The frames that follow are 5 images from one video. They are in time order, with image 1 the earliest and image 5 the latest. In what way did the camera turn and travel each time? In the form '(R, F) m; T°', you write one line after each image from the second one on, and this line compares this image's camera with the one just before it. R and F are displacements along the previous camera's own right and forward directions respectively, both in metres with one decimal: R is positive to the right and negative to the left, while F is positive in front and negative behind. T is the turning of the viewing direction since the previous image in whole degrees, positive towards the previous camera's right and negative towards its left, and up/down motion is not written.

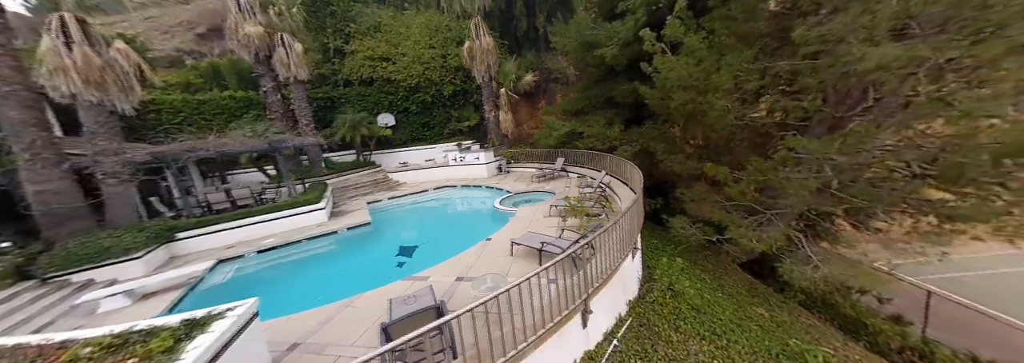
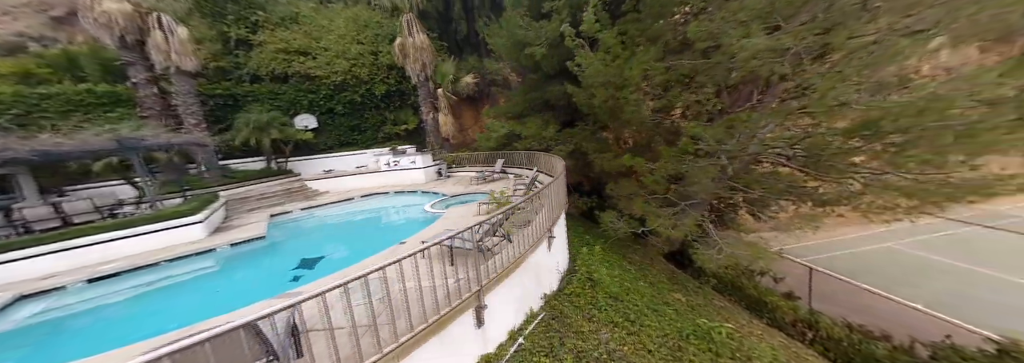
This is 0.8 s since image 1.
(+0.6, +0.3) m; +10°
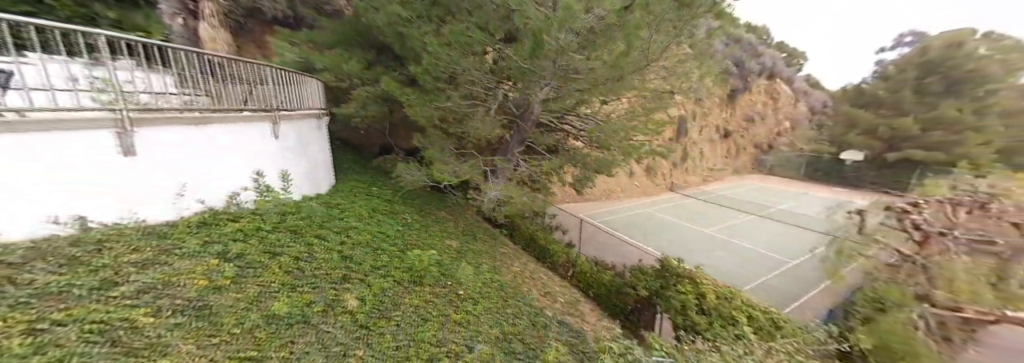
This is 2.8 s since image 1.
(+2.5, +0.3) m; +23°
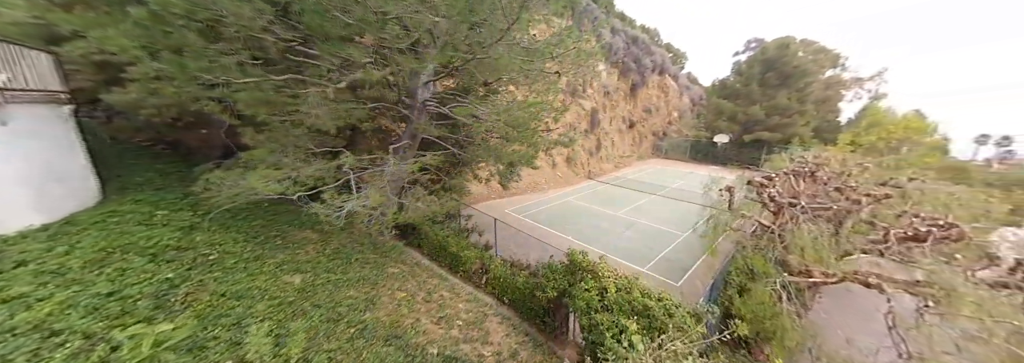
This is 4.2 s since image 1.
(+1.0, +0.9) m; +13°
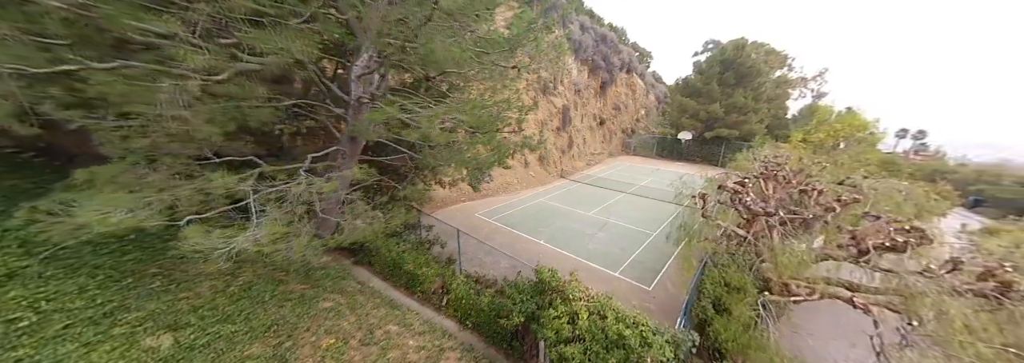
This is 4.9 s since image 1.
(+0.3, +0.7) m; +5°
